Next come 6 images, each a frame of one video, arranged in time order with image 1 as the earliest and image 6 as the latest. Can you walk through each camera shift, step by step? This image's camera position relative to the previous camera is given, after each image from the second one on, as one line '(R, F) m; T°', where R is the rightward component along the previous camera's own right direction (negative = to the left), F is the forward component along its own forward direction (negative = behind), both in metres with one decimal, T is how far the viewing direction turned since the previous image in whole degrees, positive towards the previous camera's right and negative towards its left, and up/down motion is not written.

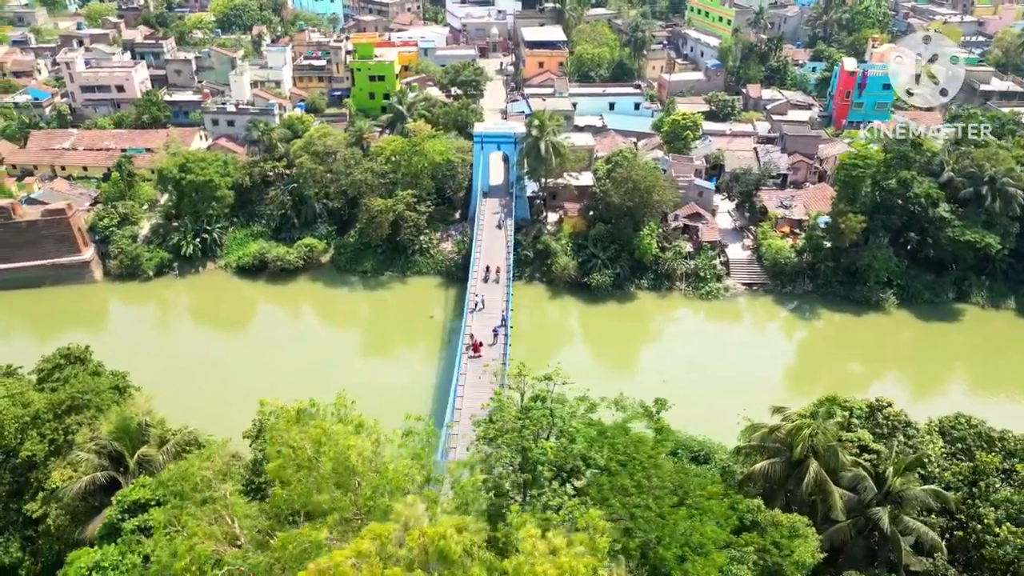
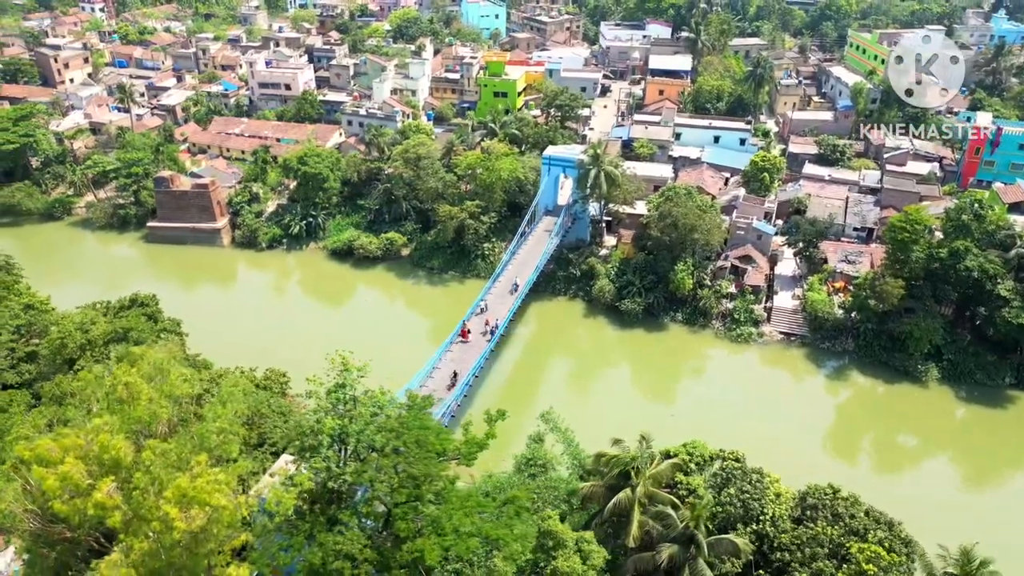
(+4.6, -1.1) m; -15°
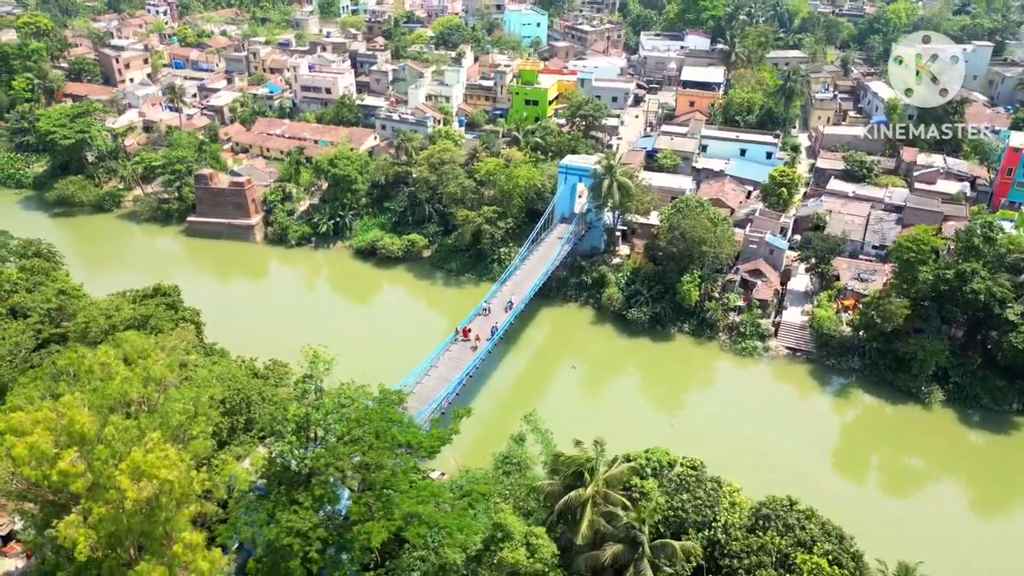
(+1.3, -0.5) m; -4°
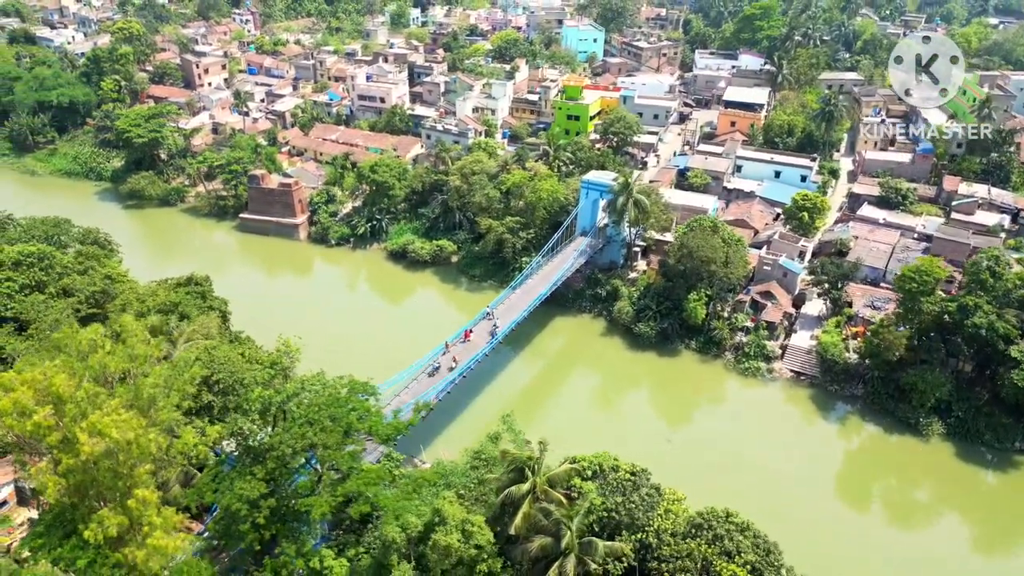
(+1.9, -0.8) m; -6°
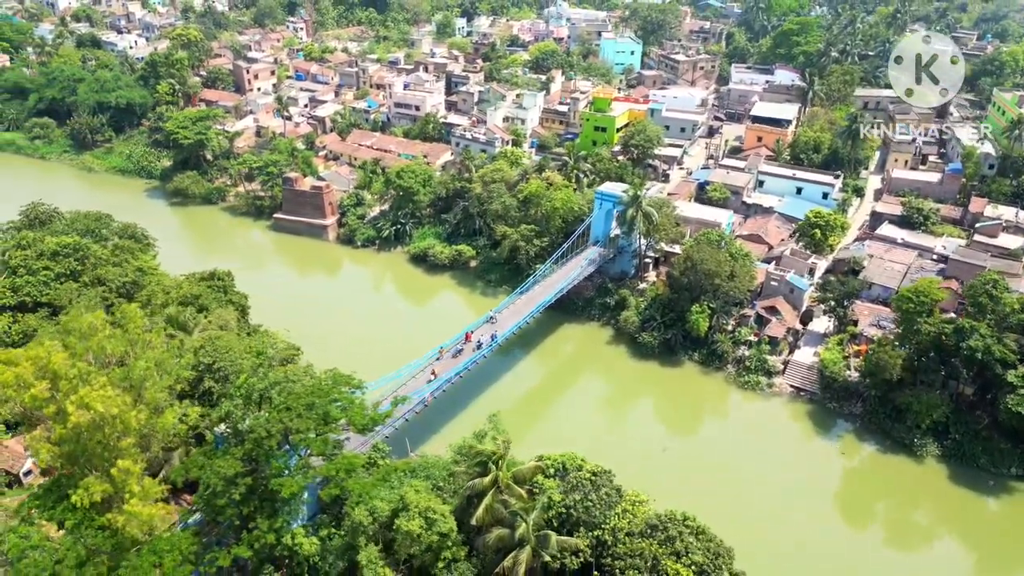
(+1.3, -0.6) m; -4°
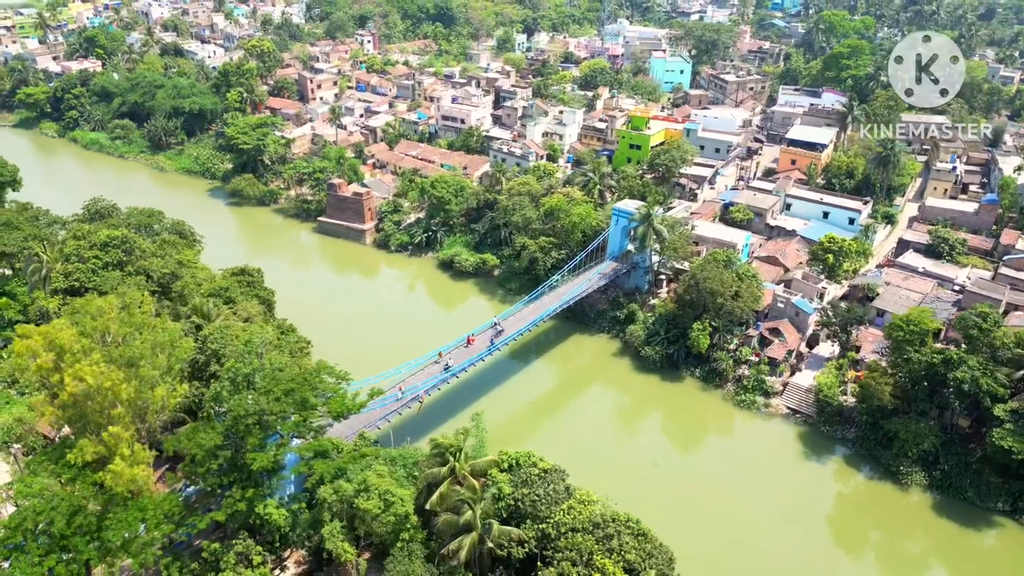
(+1.9, -1.0) m; -5°
